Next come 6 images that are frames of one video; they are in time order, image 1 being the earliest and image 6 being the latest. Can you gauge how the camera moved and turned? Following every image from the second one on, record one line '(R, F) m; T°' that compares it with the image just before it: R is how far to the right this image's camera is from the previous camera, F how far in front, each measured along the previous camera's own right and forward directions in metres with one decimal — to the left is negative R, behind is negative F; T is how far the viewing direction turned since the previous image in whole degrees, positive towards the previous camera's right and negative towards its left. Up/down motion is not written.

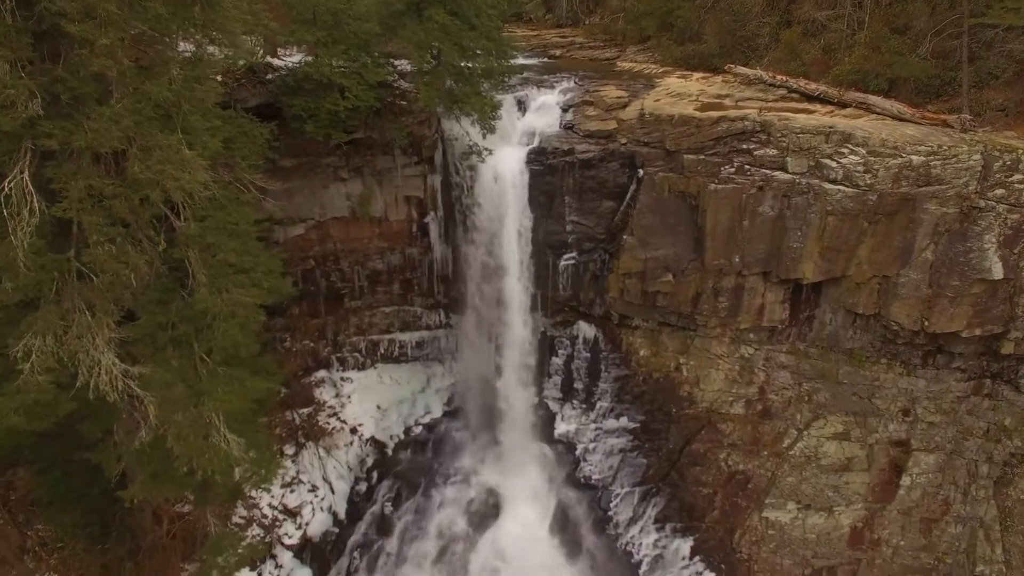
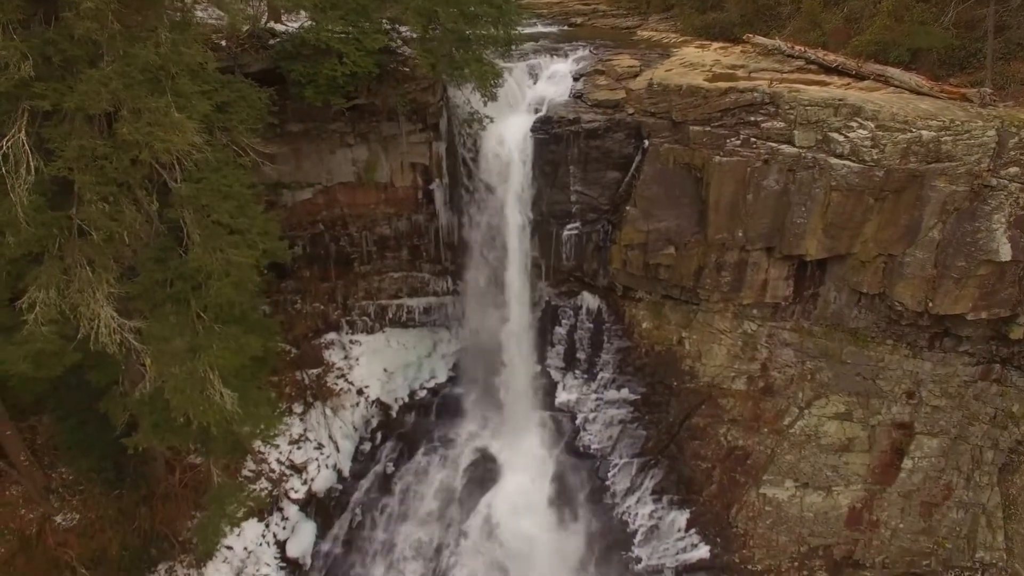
(+0.7, -0.1) m; -3°
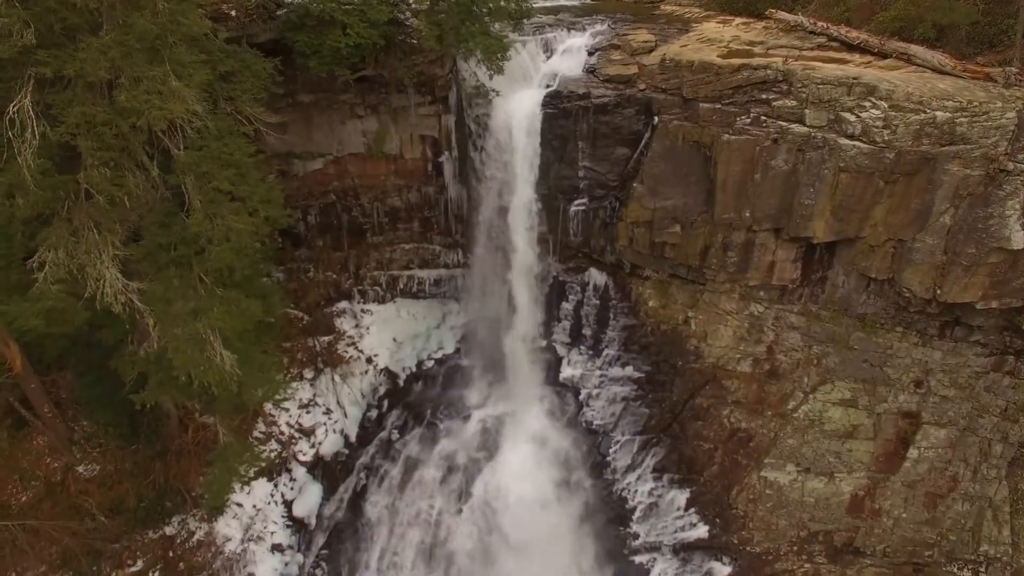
(+0.6, -0.1) m; -3°
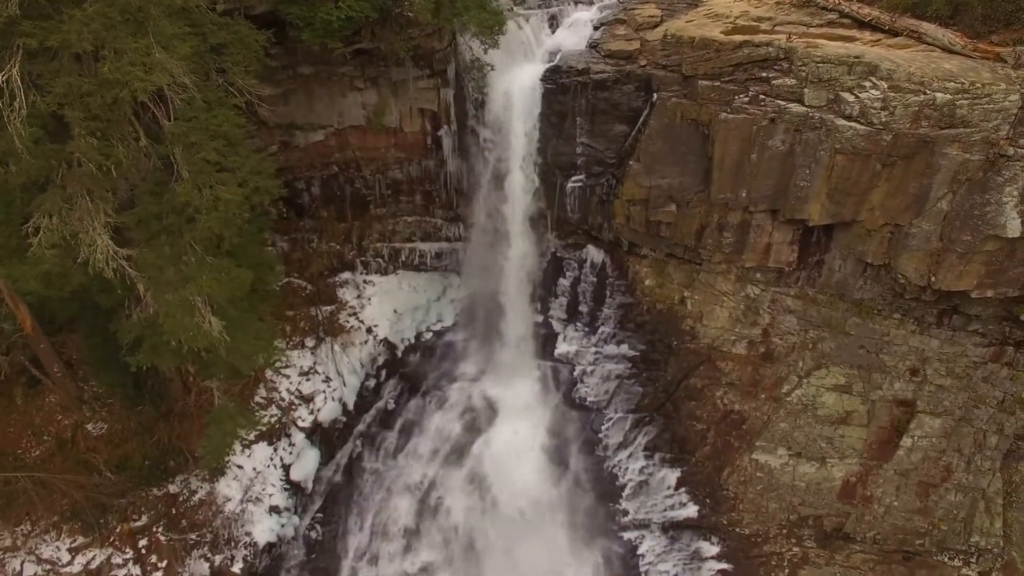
(+0.7, -0.1) m; -2°
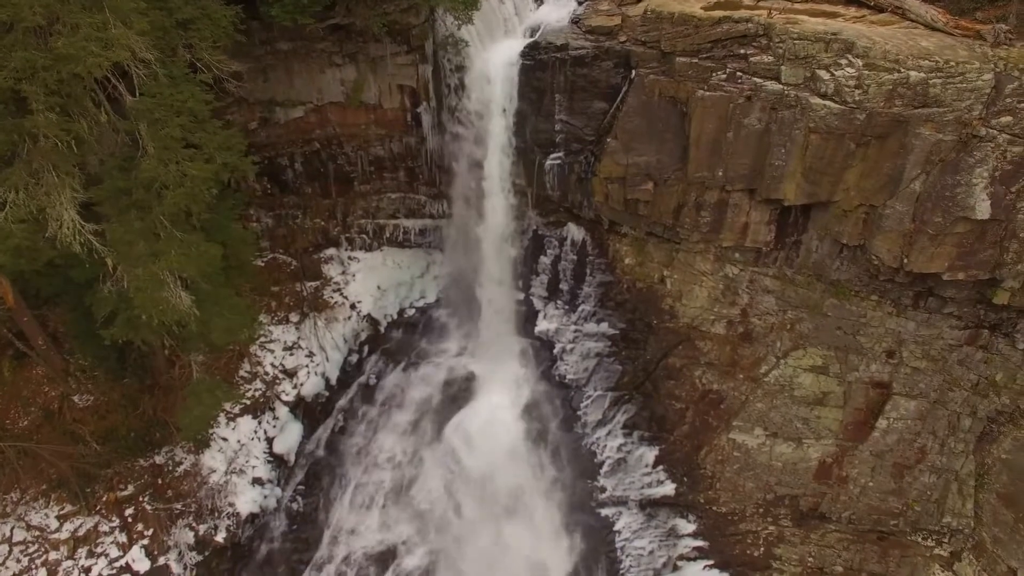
(+0.7, 0.0) m; -1°
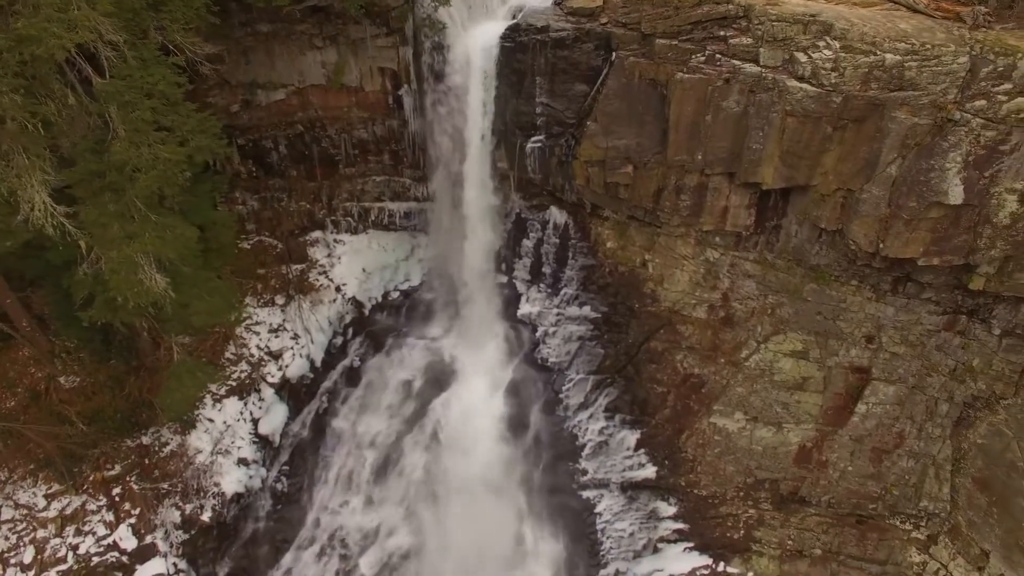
(+0.5, 0.0) m; 0°
